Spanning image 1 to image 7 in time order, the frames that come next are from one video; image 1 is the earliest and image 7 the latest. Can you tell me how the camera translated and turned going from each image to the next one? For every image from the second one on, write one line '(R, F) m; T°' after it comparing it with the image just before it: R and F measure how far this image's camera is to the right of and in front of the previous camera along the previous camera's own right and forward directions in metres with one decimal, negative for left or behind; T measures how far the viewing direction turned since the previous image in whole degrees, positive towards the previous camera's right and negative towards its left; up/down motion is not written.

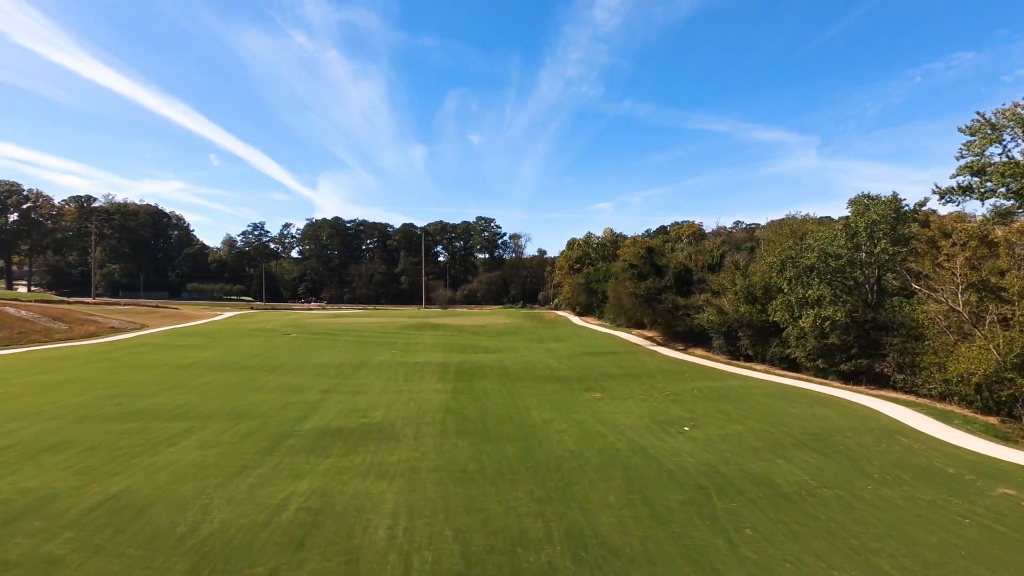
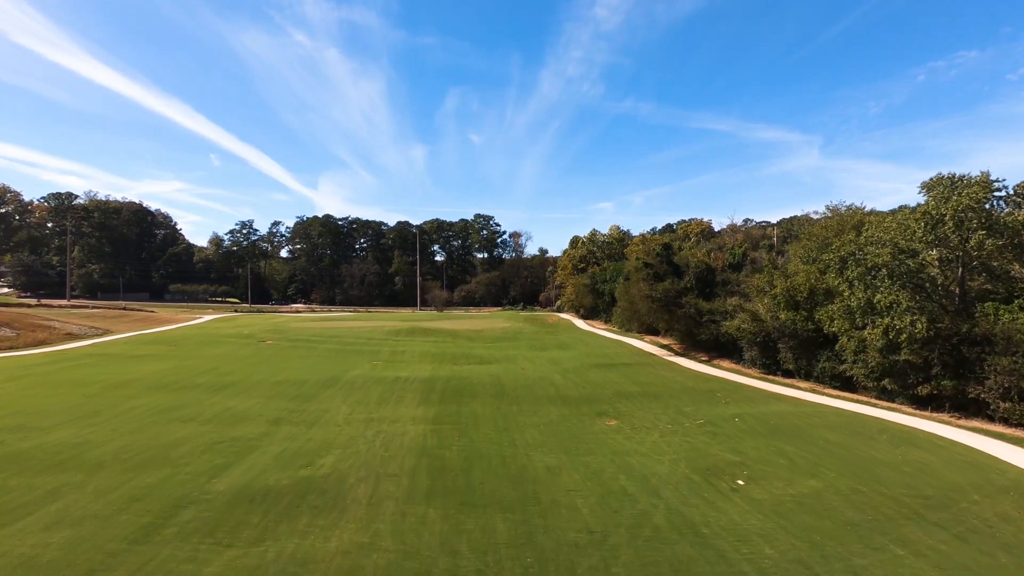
(+0.1, +3.2) m; 0°
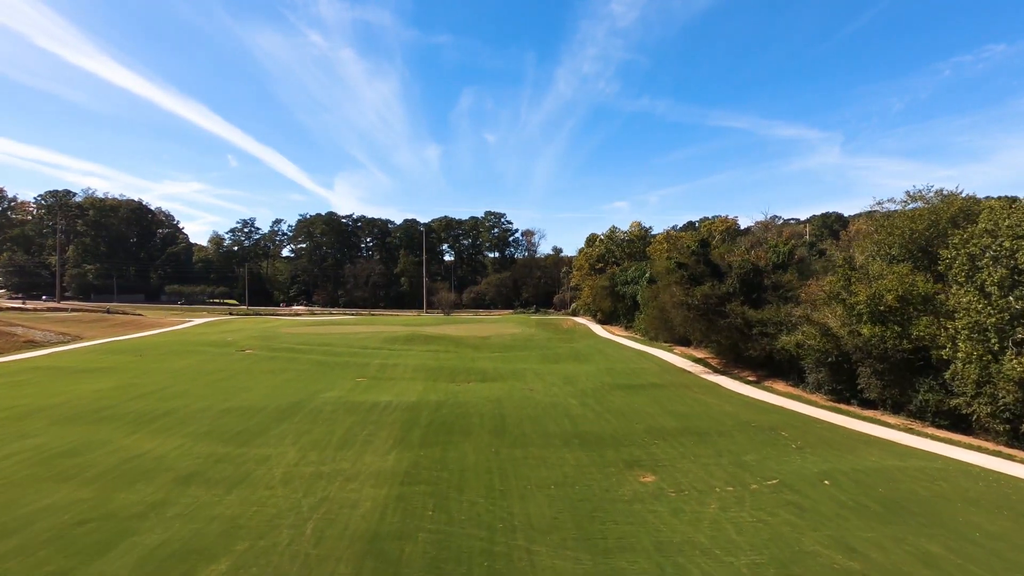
(+0.3, +3.6) m; -2°
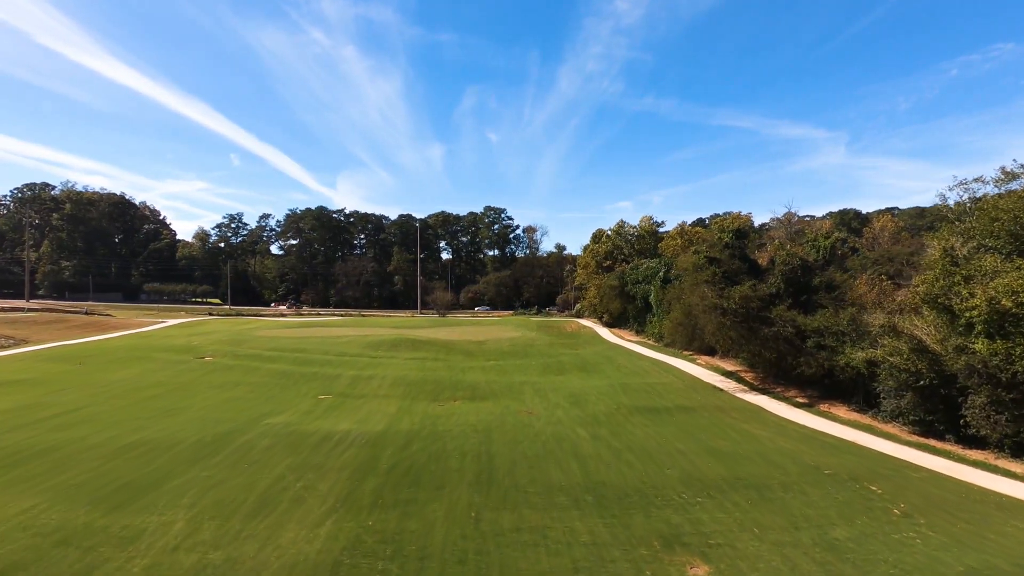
(+0.2, +3.3) m; 0°
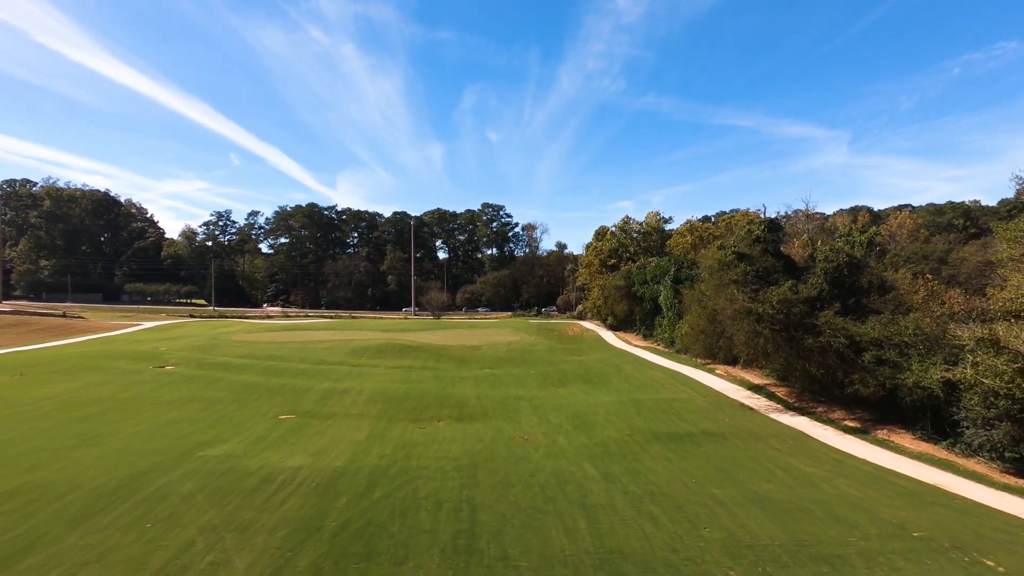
(+0.2, +2.4) m; 0°
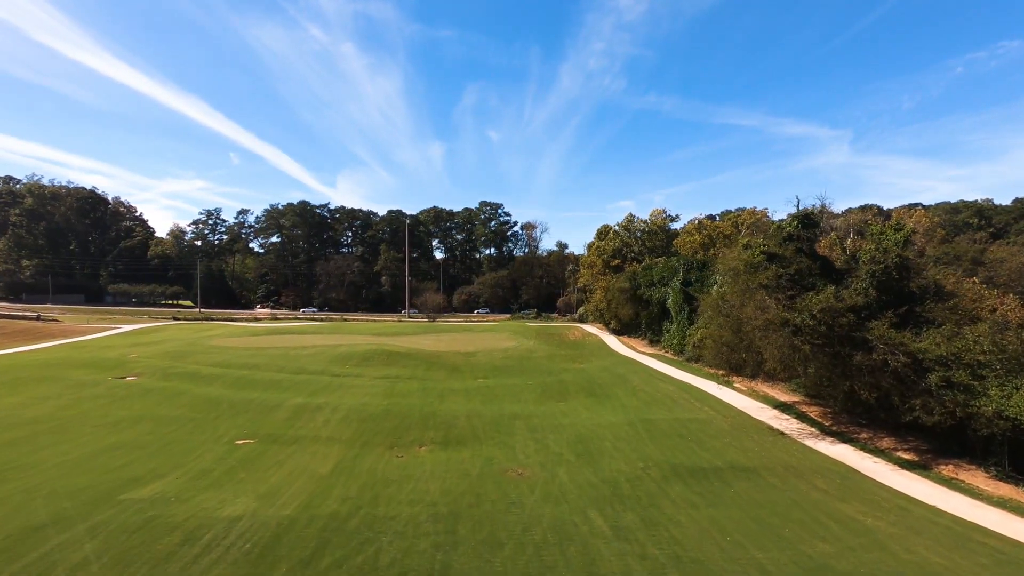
(+0.2, +1.9) m; 0°
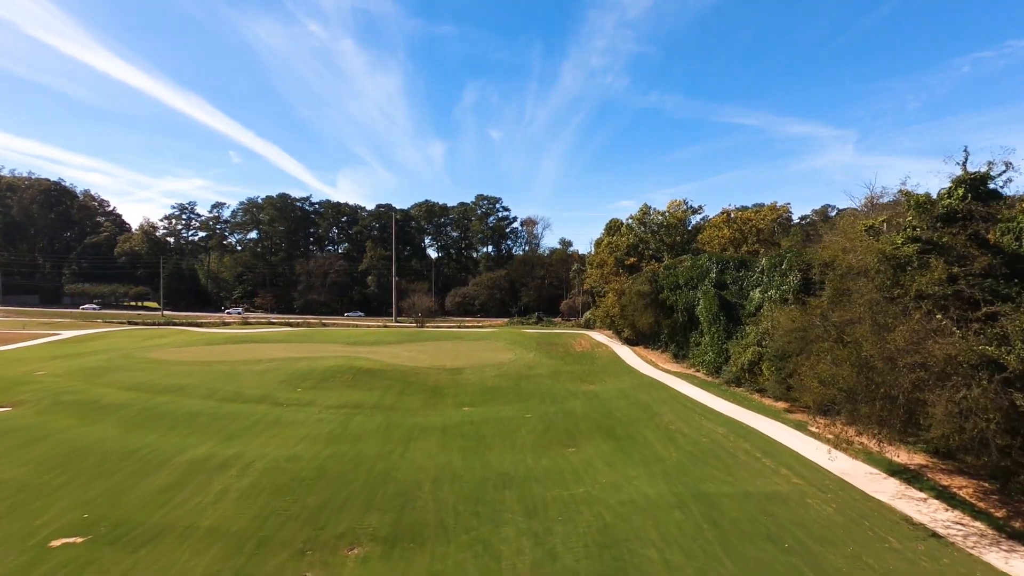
(+0.2, +4.6) m; 0°
